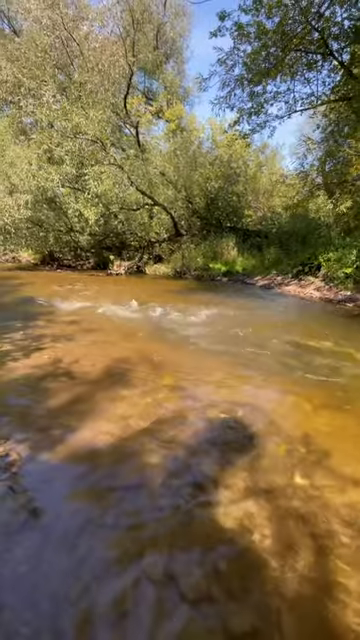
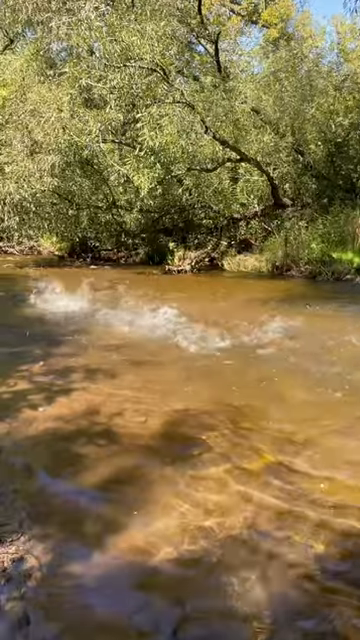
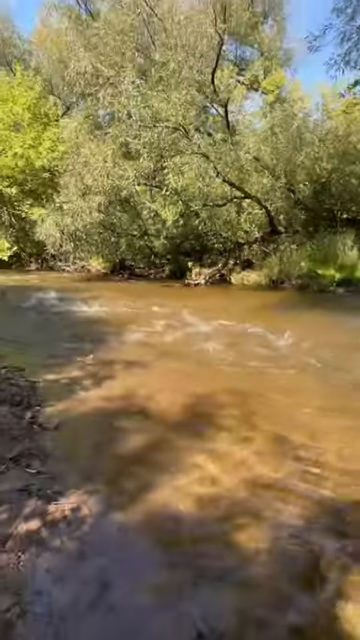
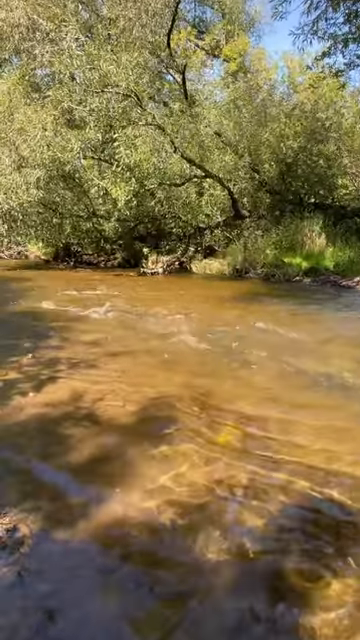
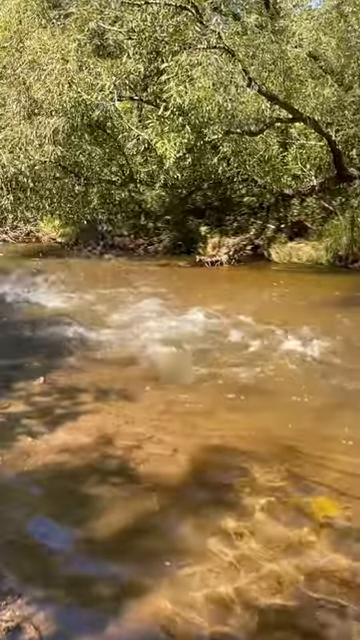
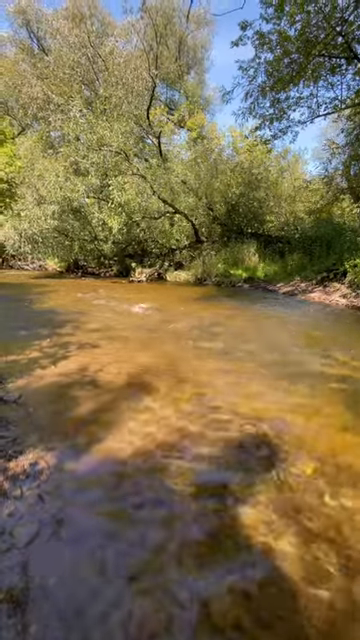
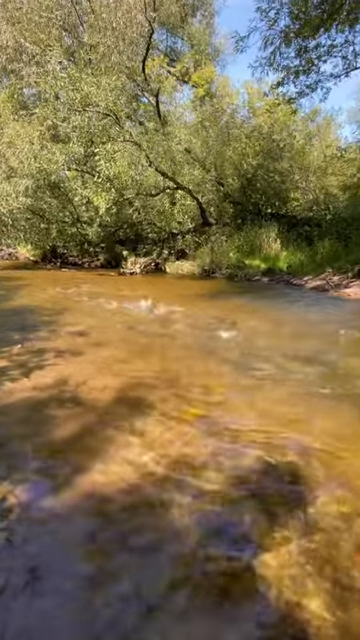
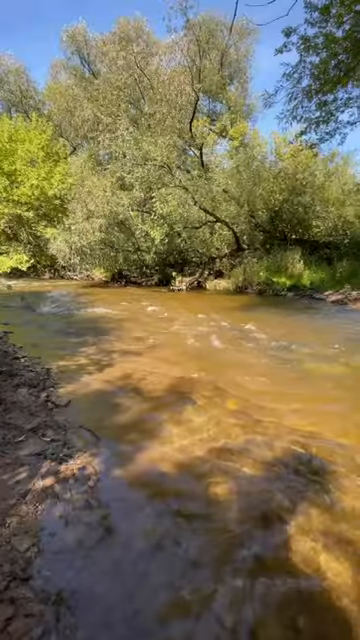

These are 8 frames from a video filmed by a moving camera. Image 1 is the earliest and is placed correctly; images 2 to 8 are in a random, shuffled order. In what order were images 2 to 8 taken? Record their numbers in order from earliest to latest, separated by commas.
6, 7, 4, 2, 5, 3, 8
